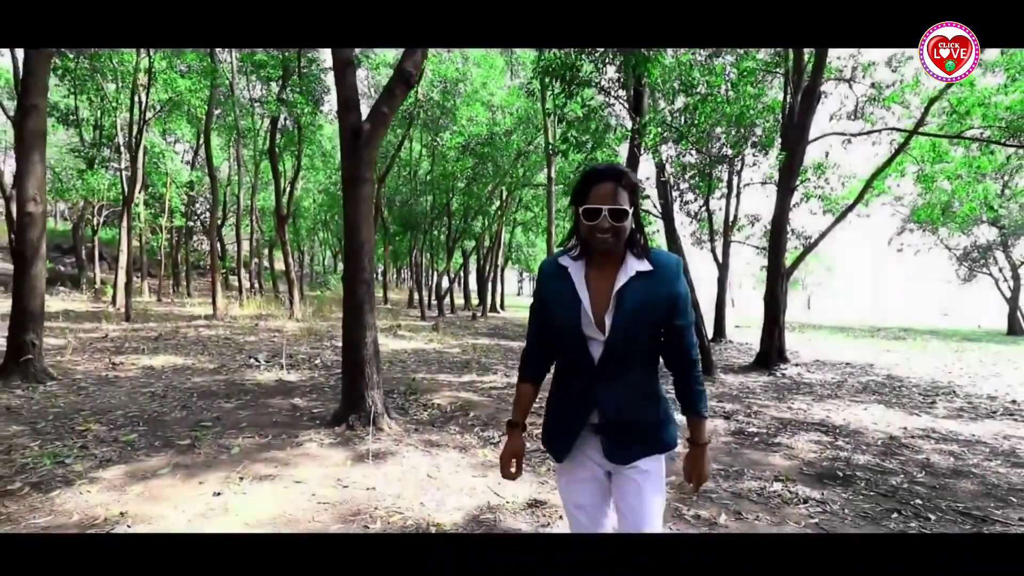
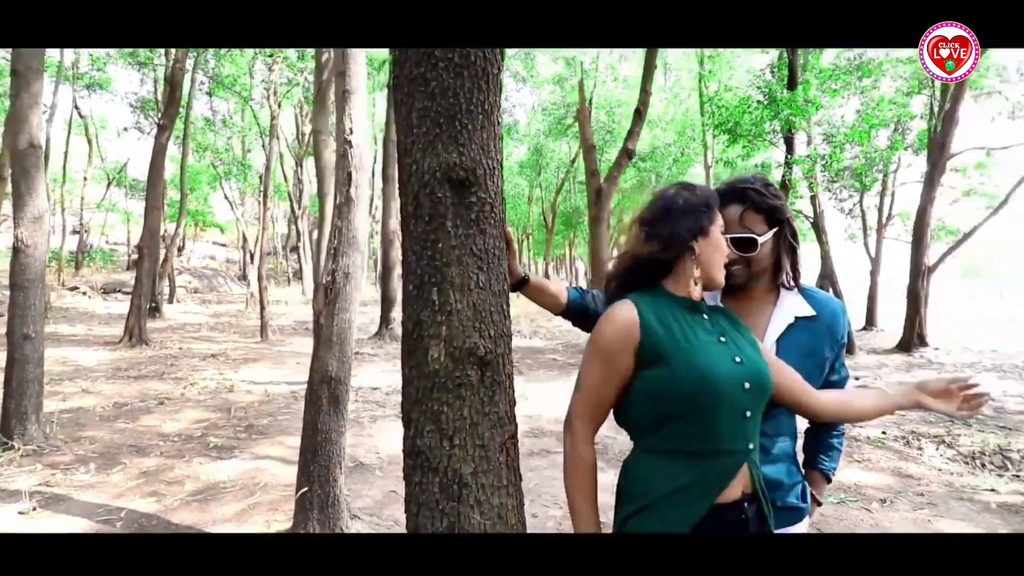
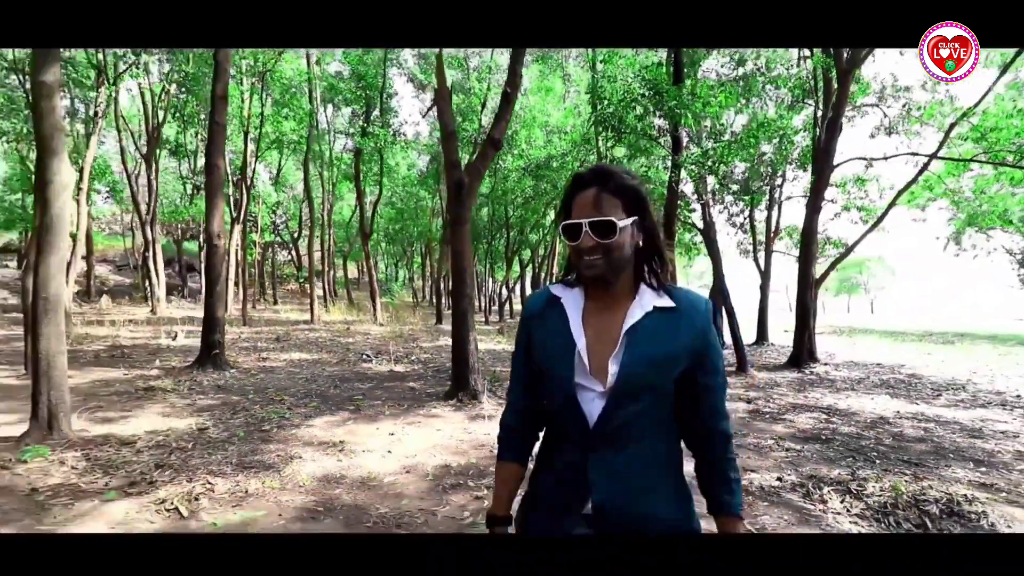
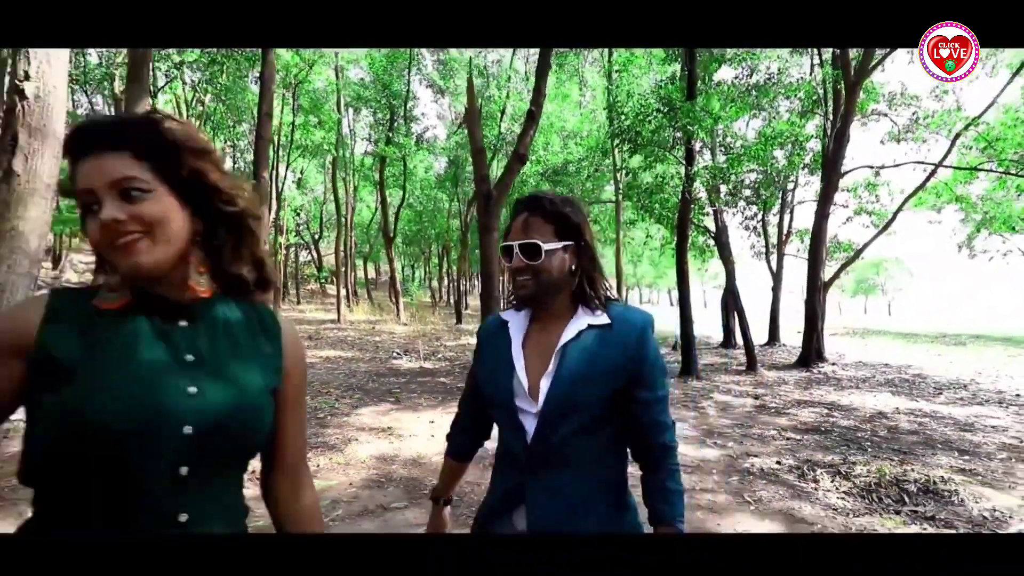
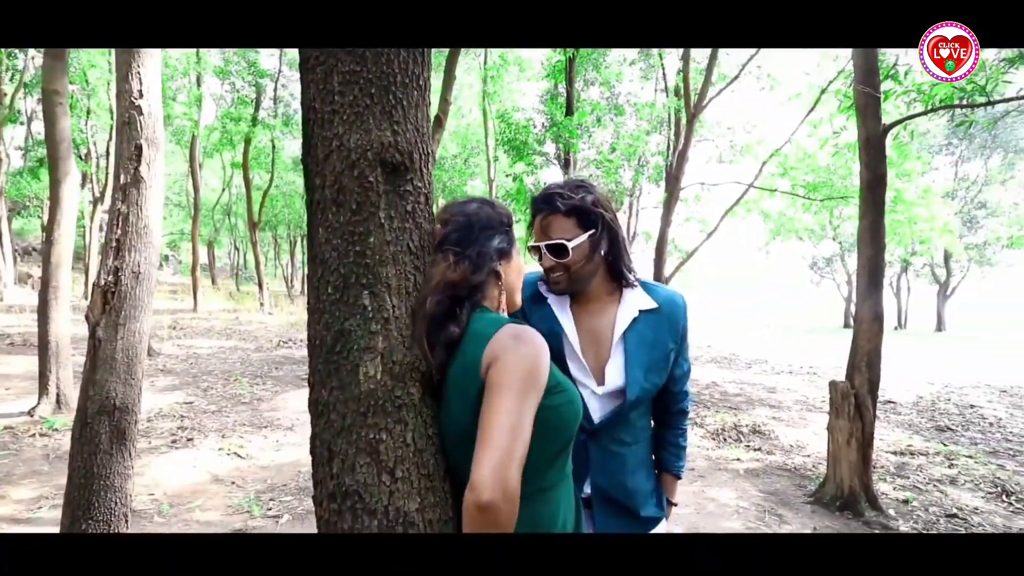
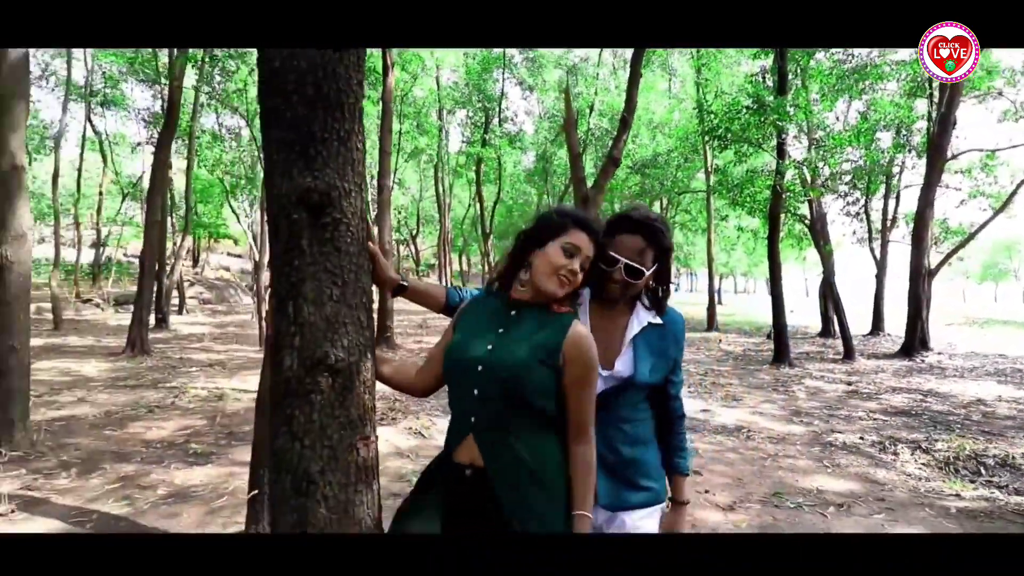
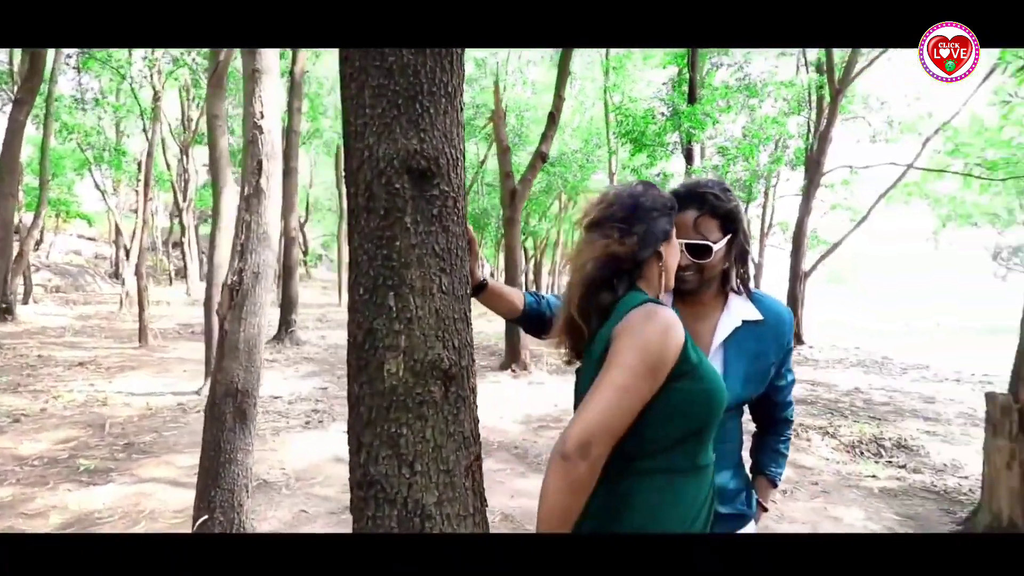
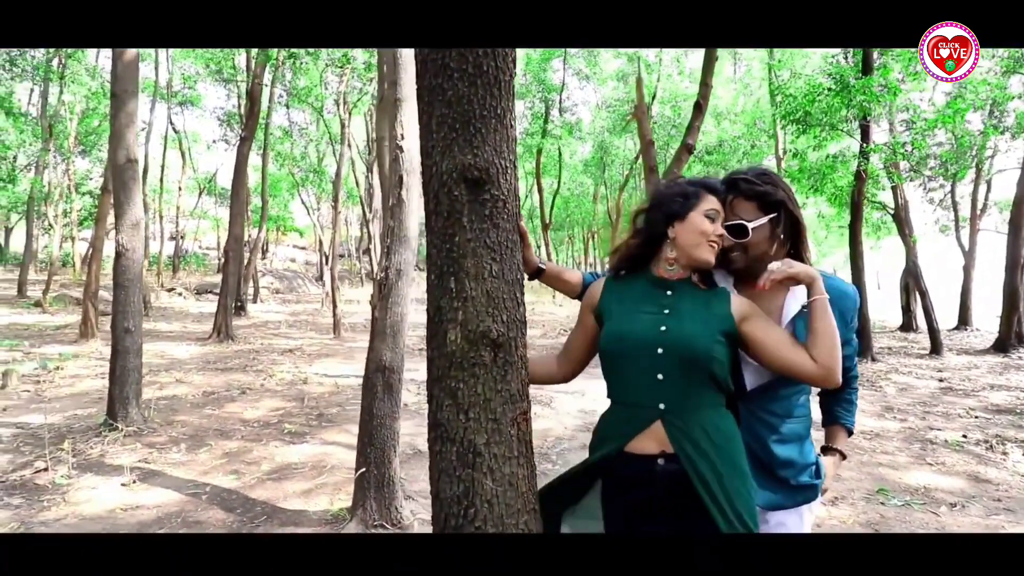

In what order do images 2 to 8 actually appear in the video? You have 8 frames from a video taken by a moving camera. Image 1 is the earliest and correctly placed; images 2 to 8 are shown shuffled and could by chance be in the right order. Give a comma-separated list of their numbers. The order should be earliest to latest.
3, 4, 6, 8, 2, 7, 5
